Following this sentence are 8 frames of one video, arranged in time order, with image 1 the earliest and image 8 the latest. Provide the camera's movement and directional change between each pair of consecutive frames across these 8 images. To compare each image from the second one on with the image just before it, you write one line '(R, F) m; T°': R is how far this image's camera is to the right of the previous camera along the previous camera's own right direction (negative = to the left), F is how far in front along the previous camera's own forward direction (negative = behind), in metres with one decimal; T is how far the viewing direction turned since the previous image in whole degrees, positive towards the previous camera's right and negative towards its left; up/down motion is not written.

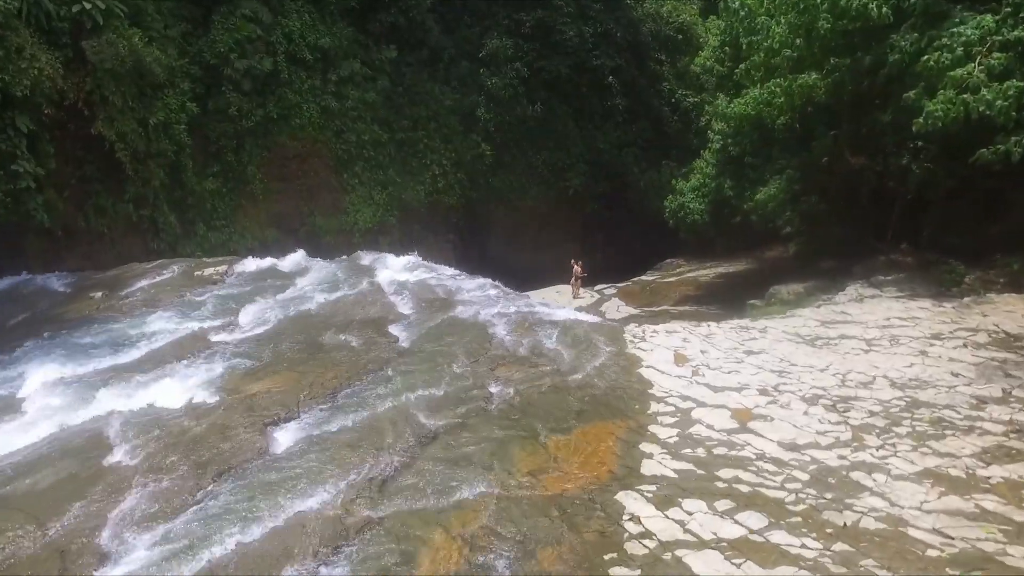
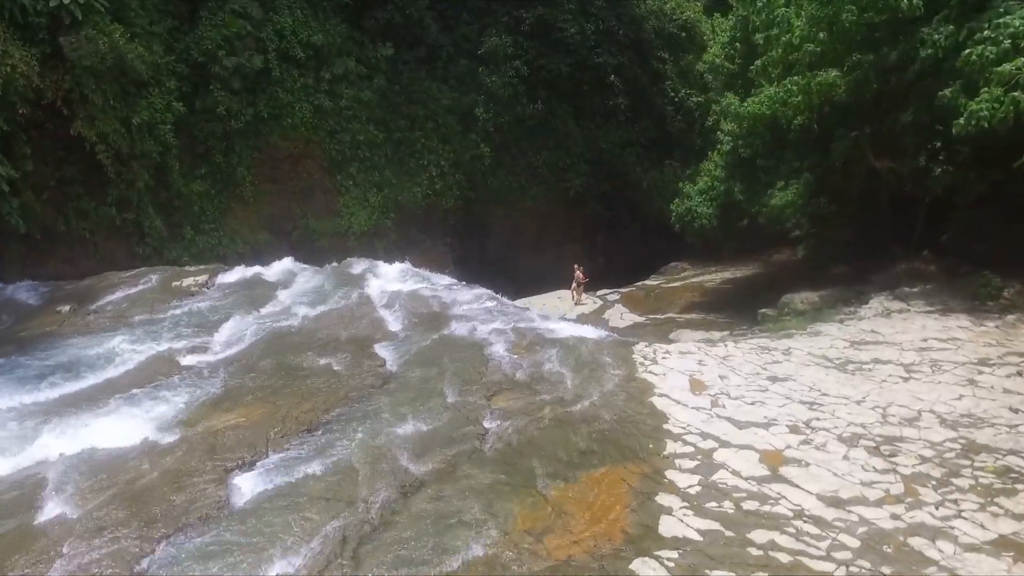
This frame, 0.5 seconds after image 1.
(0.0, +0.6) m; 0°
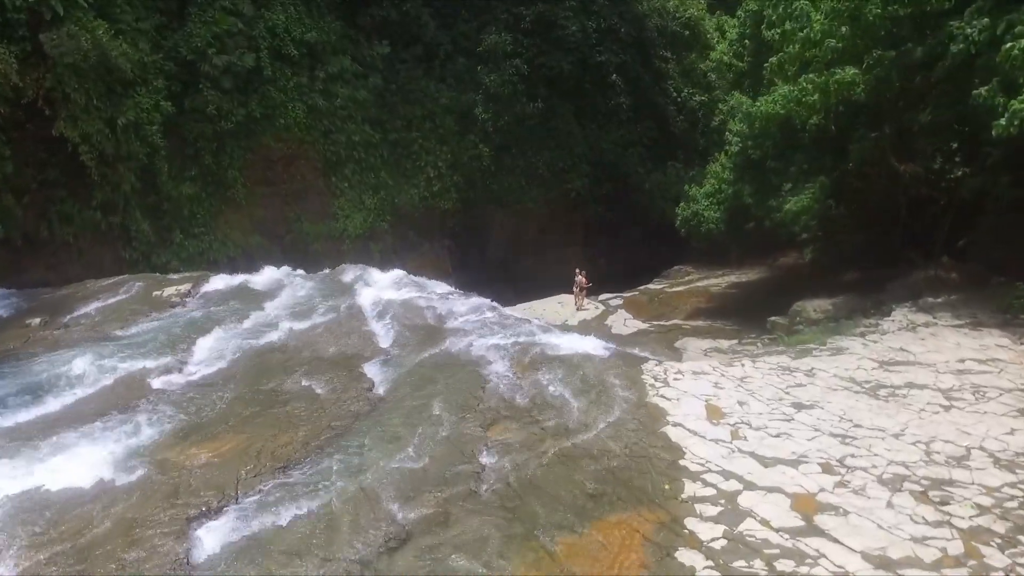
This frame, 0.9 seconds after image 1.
(0.0, +0.5) m; 0°
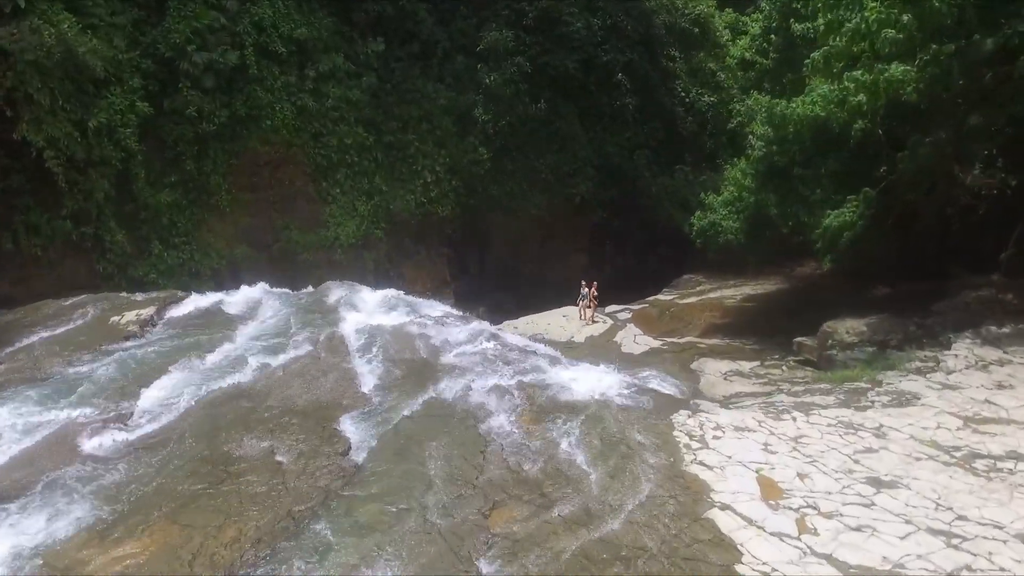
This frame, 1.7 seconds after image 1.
(0.0, +1.0) m; 0°
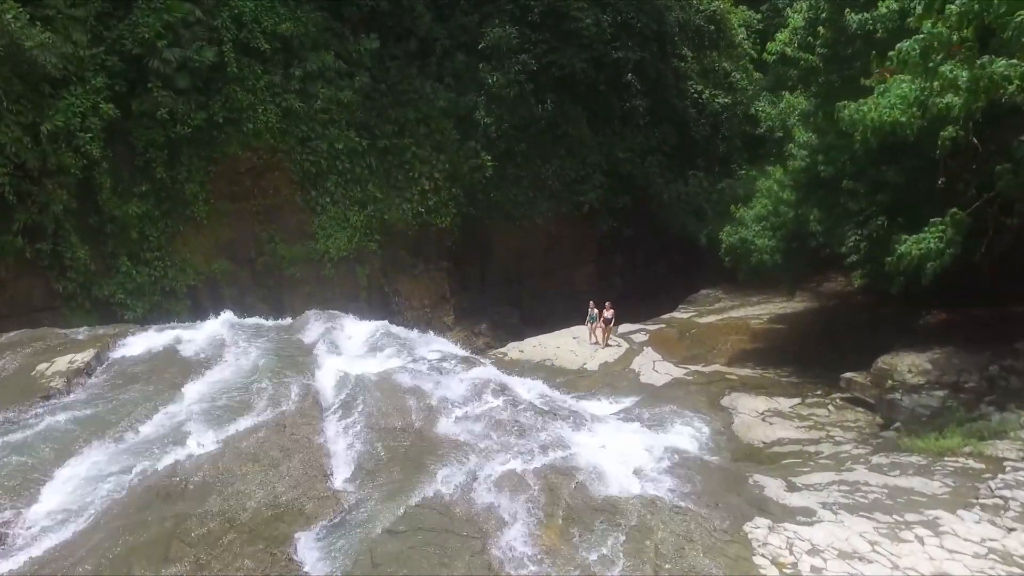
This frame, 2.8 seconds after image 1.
(-0.1, +1.4) m; 0°
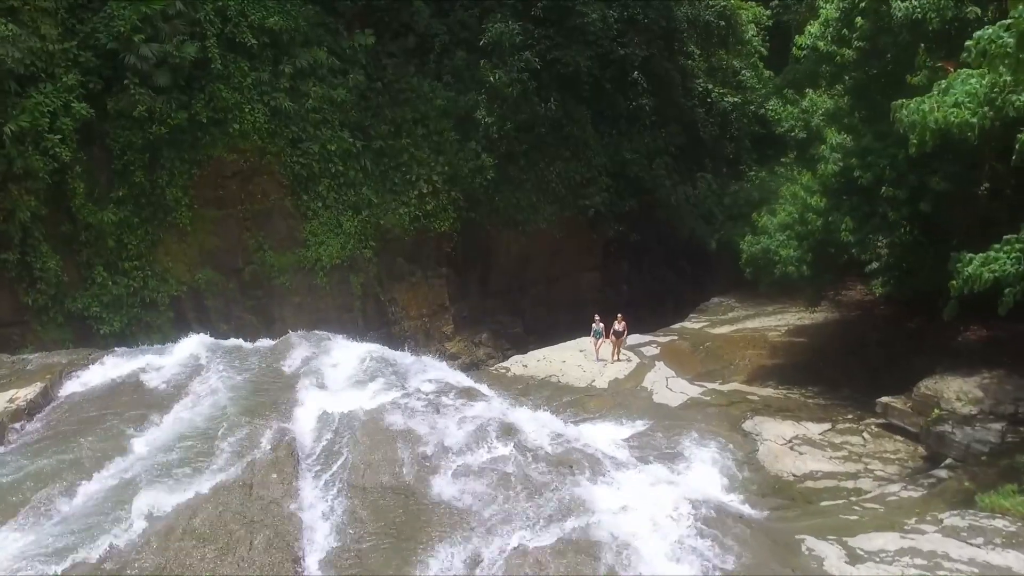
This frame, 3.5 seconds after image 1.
(-0.1, +0.9) m; 0°
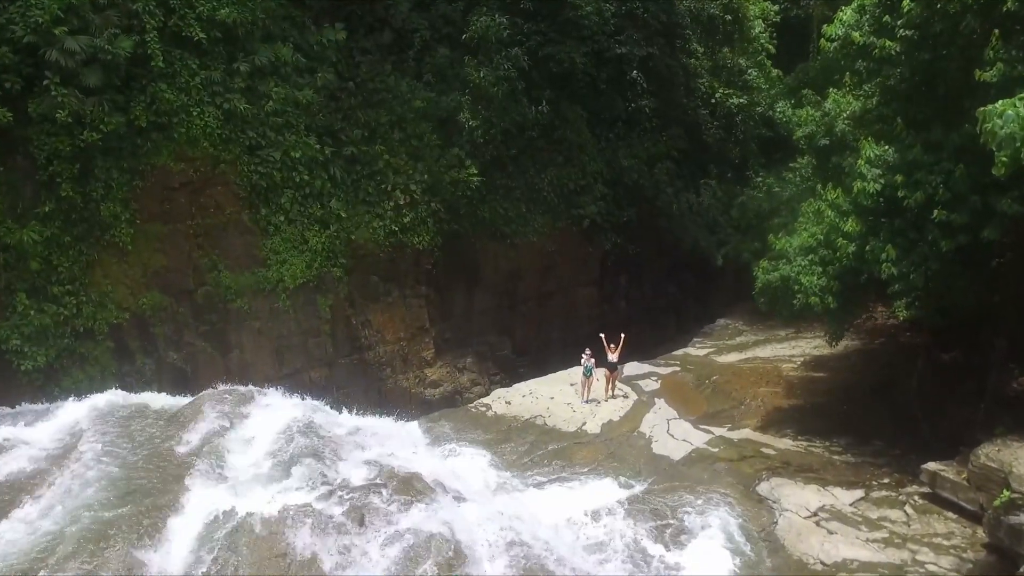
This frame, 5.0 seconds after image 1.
(+0.3, +1.5) m; 0°
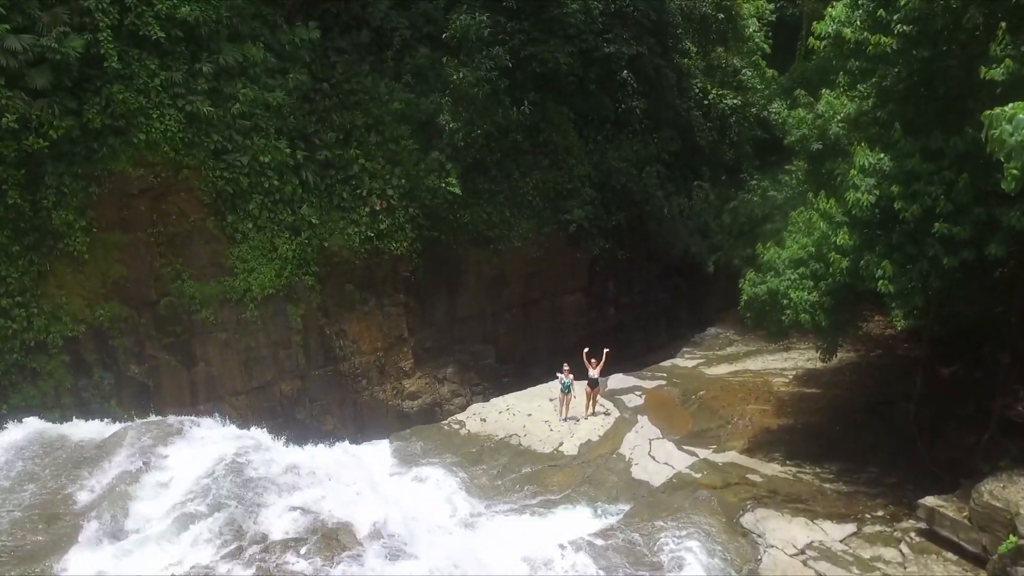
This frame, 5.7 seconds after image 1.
(+0.4, +0.6) m; 0°
